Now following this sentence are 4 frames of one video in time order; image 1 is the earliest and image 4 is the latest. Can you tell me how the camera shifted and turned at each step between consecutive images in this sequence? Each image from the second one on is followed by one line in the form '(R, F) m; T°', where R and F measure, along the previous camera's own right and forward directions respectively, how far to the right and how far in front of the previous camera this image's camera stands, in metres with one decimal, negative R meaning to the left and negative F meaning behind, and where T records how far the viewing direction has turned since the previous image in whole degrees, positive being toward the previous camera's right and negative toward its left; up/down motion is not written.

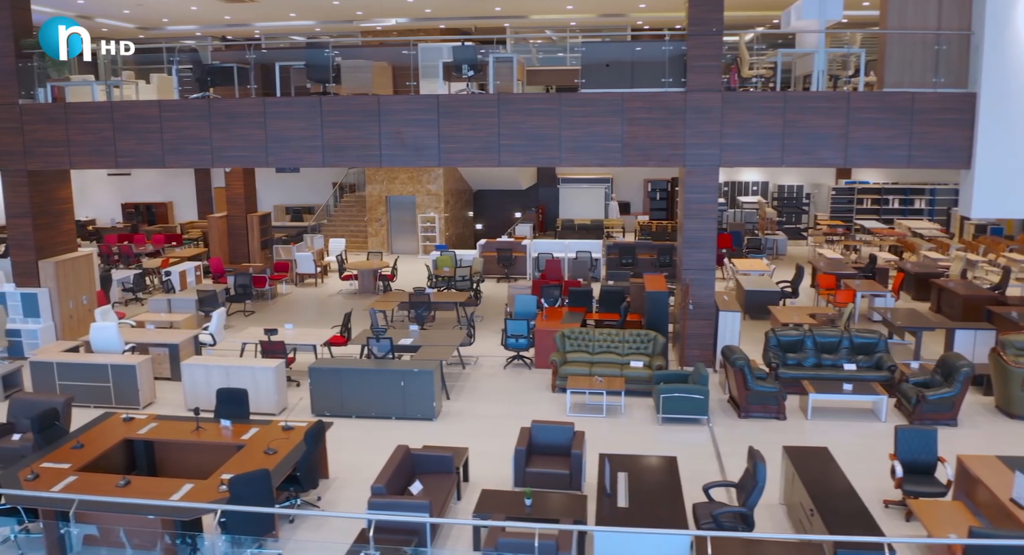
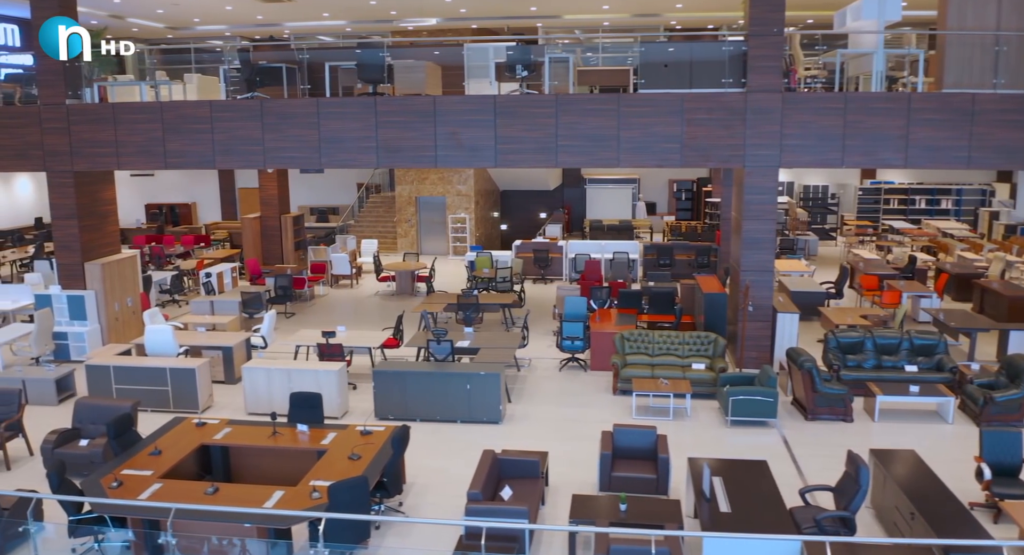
(-1.1, +0.1) m; 0°
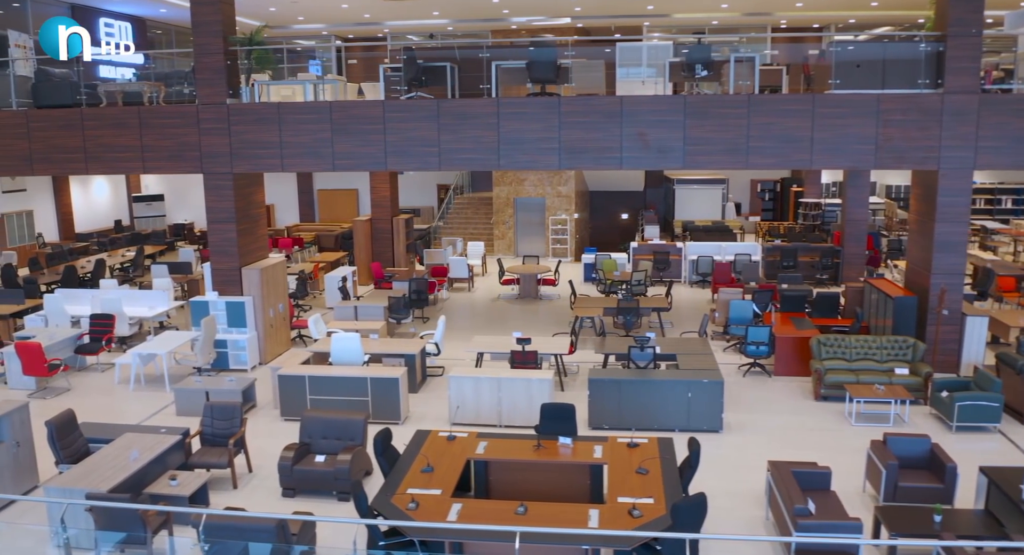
(-3.6, +0.3) m; +2°
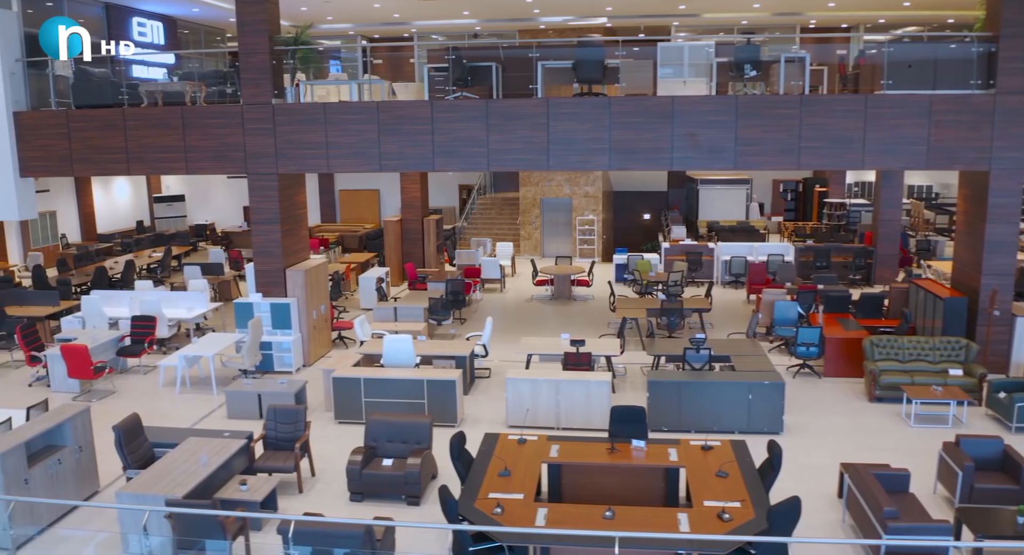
(-1.0, +0.1) m; 0°
